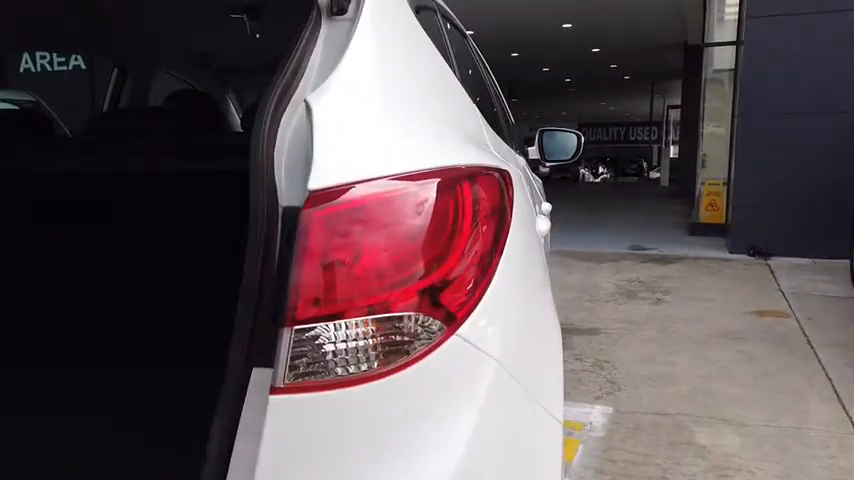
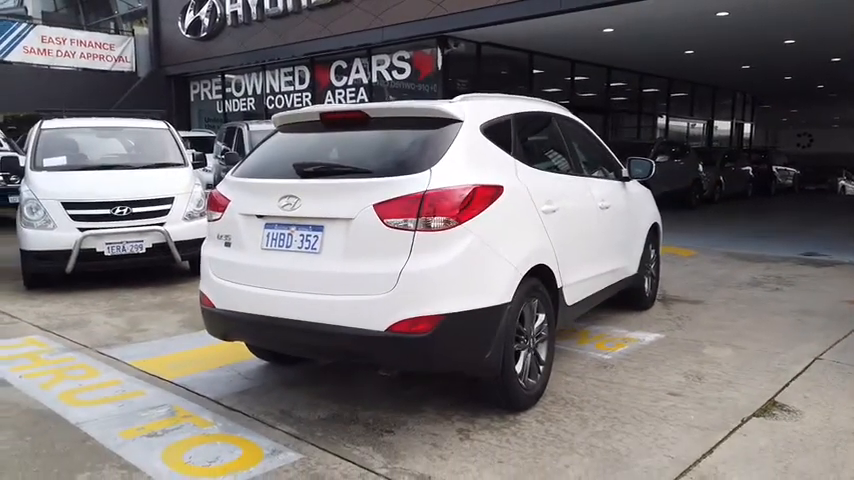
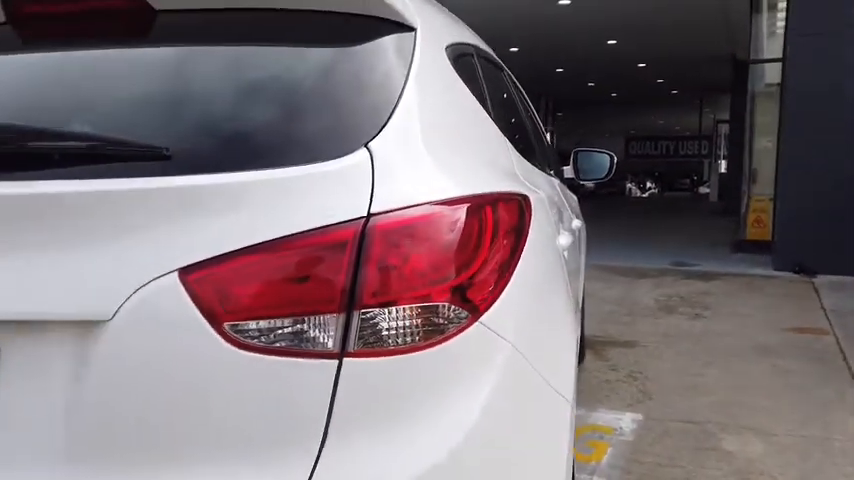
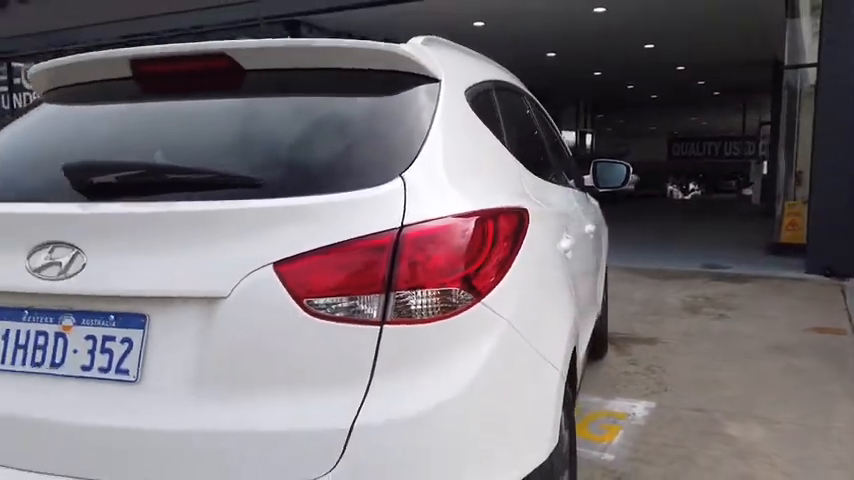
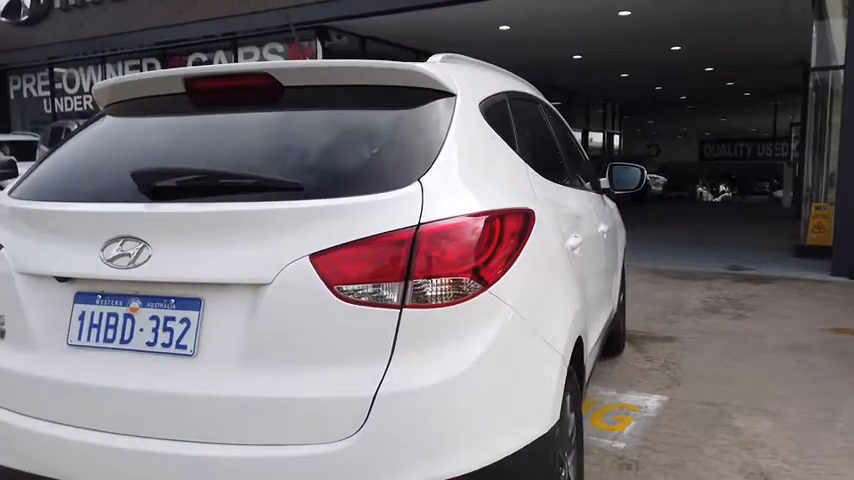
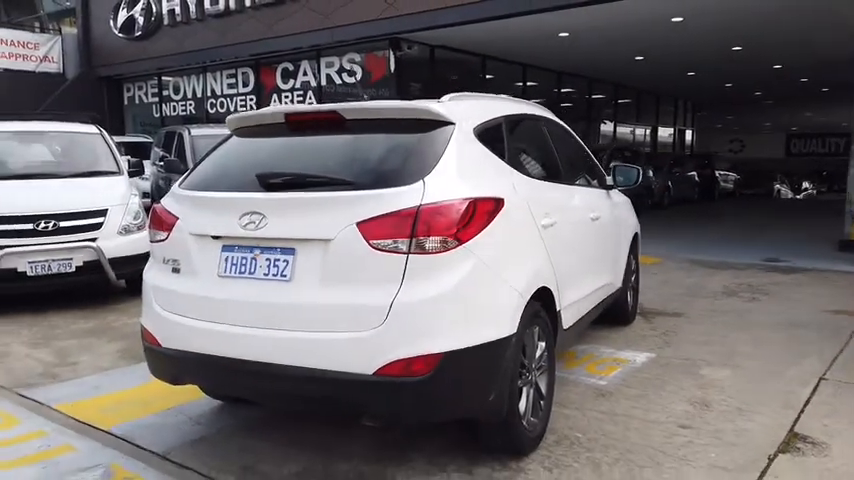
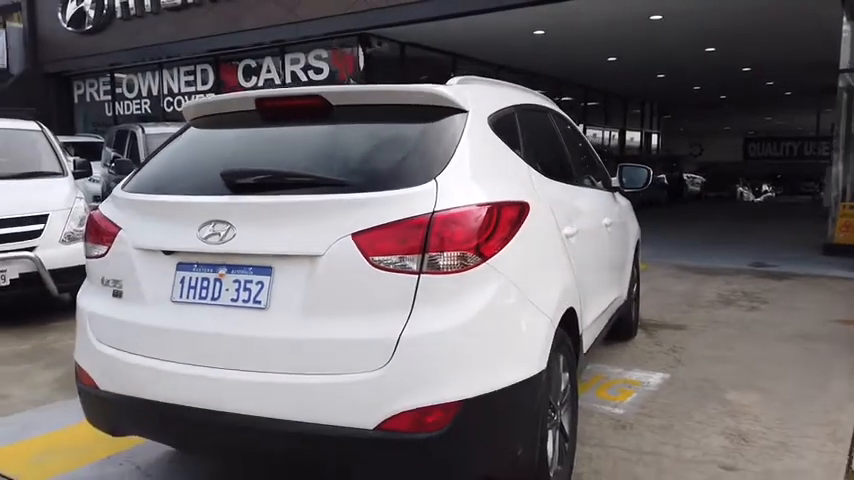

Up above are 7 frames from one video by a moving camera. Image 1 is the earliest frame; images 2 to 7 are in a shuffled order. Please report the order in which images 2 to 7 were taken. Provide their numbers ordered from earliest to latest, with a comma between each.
3, 4, 5, 7, 6, 2
